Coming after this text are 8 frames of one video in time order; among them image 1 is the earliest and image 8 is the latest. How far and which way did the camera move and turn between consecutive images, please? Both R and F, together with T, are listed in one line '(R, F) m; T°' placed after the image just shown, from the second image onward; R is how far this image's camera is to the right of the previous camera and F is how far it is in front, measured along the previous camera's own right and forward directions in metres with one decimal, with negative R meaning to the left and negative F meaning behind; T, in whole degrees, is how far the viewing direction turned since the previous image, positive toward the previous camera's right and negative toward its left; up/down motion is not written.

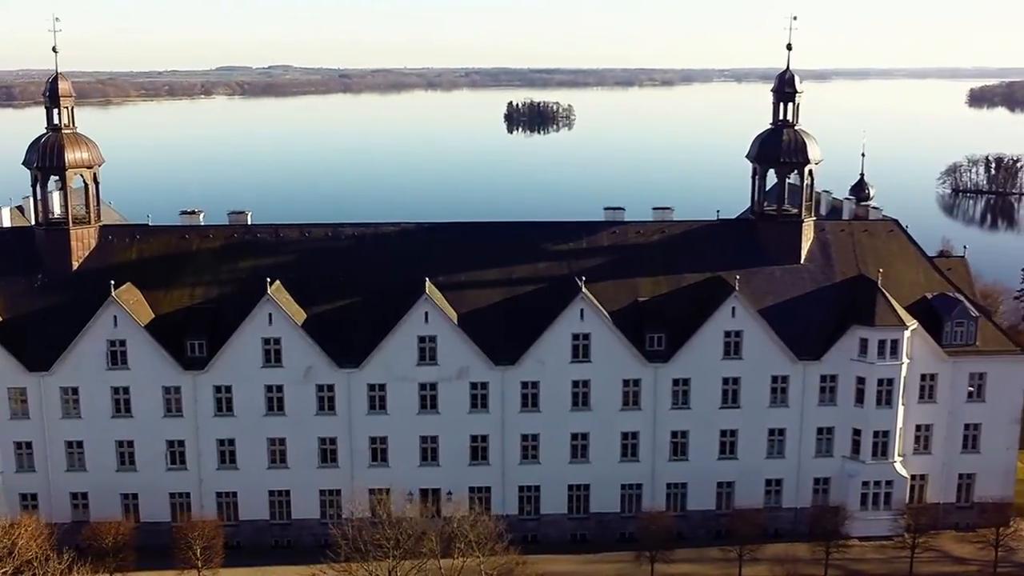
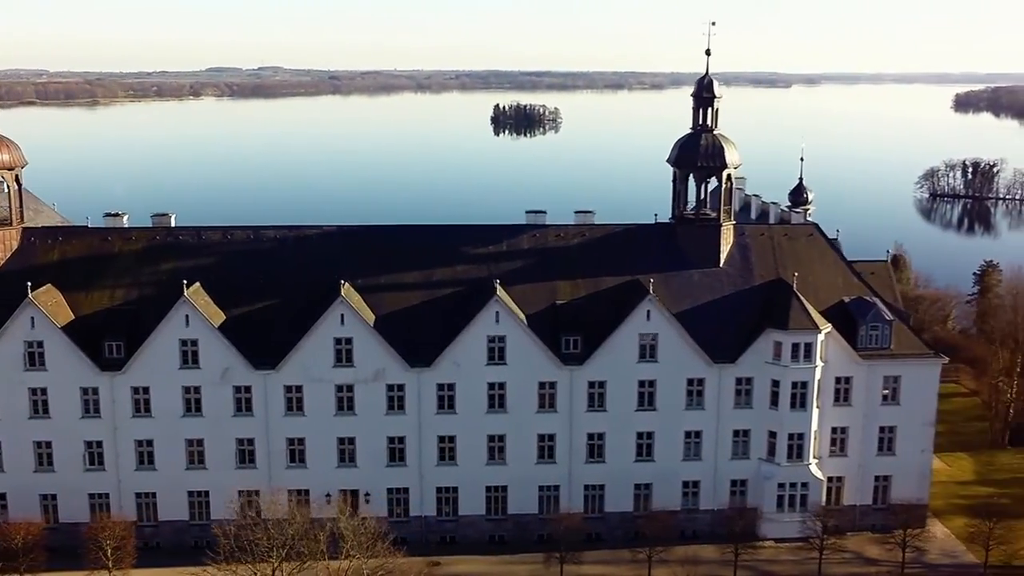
(+3.6, -0.4) m; 0°
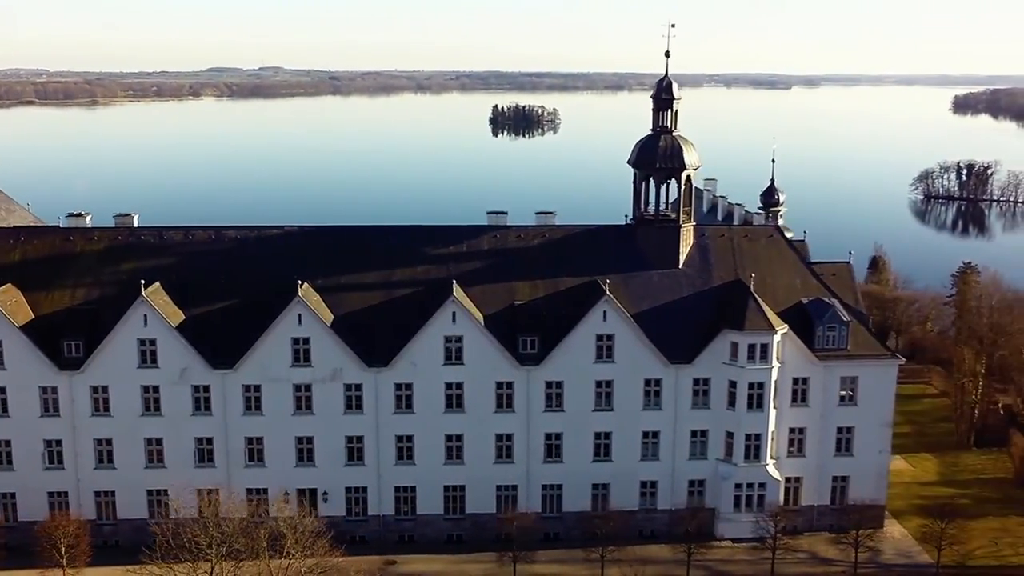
(+2.2, -0.2) m; 0°
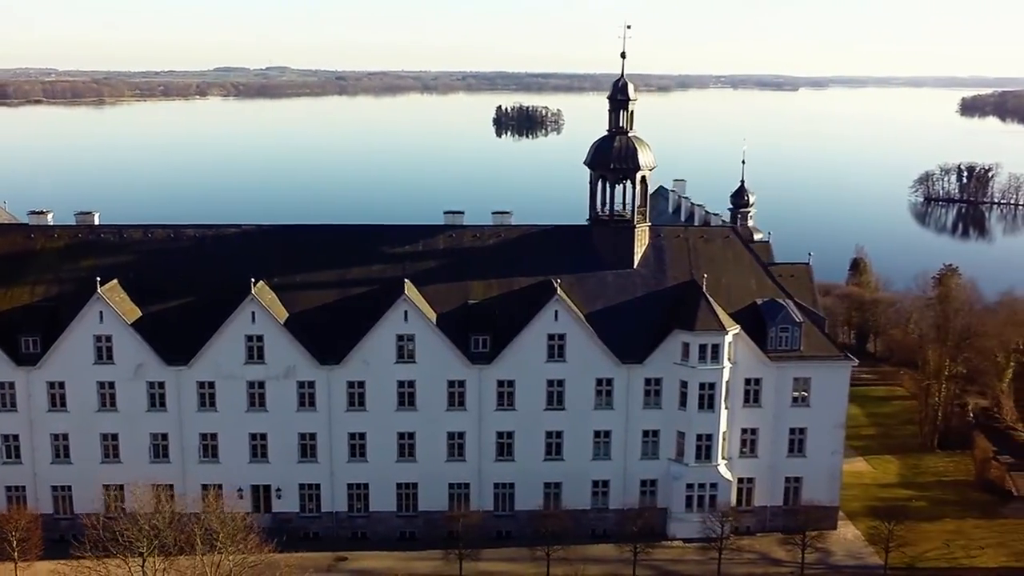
(+2.7, -0.3) m; -1°
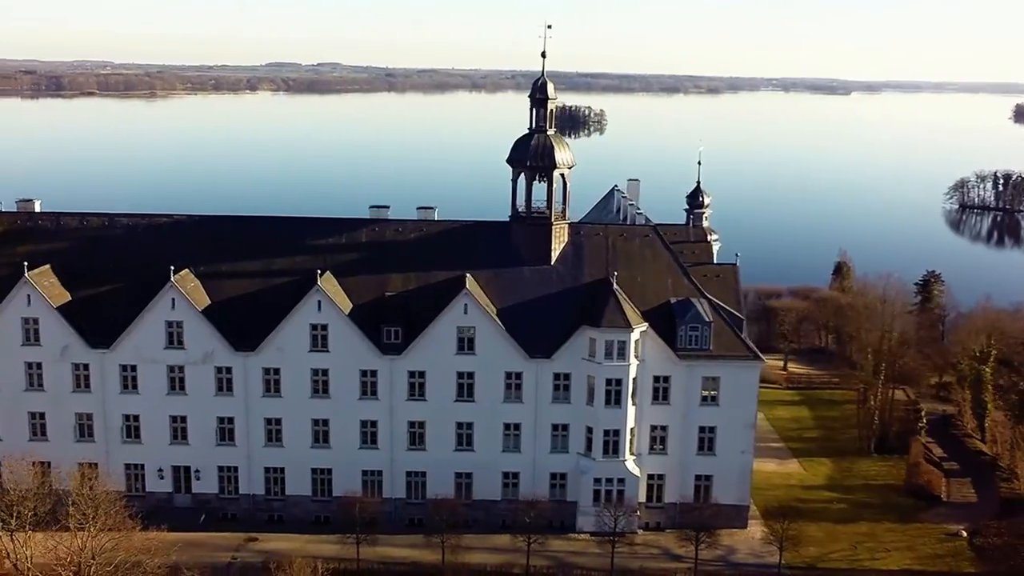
(+7.0, -0.9) m; -3°
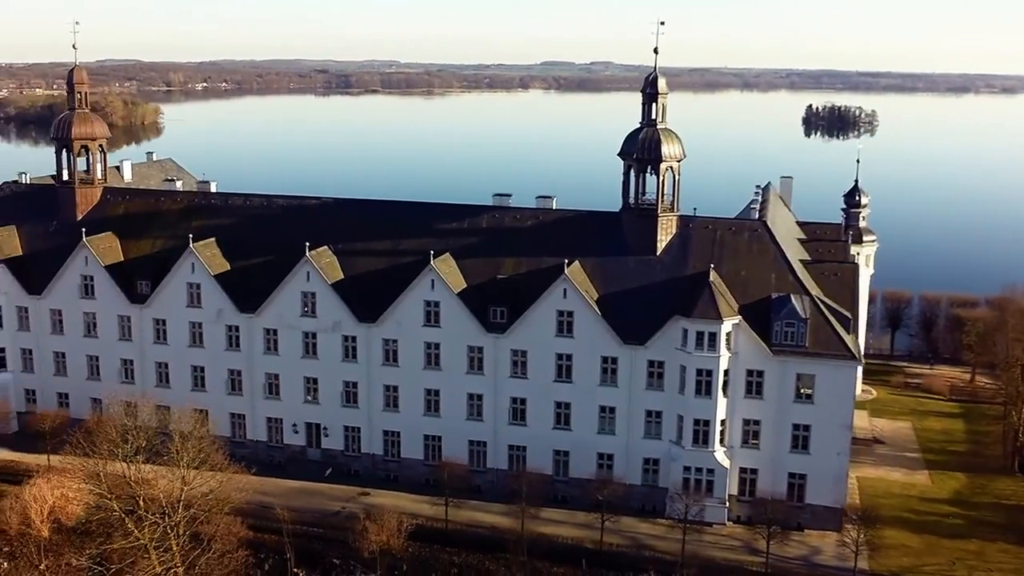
(+8.8, -1.5) m; -14°
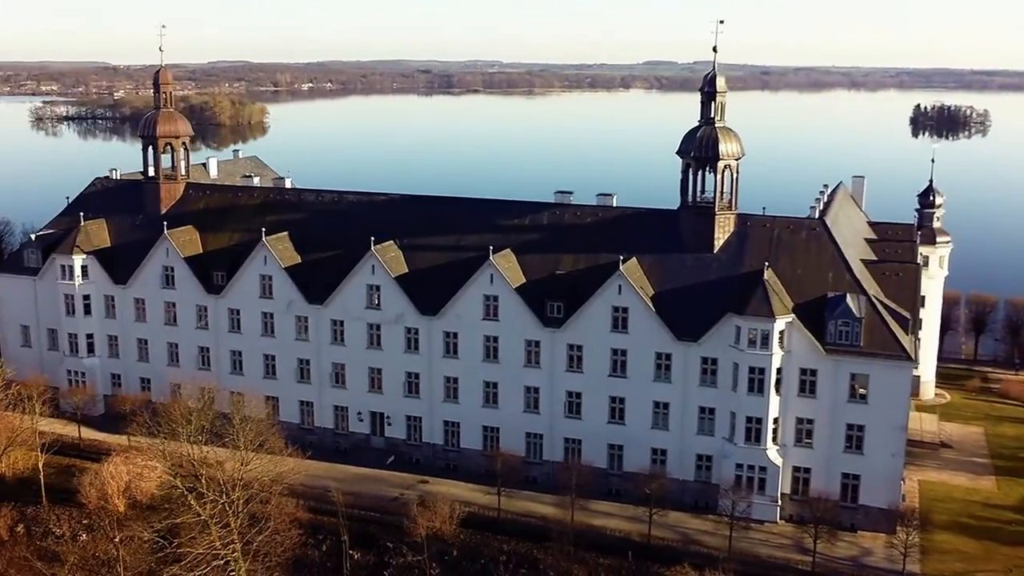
(+2.4, -1.0) m; -5°
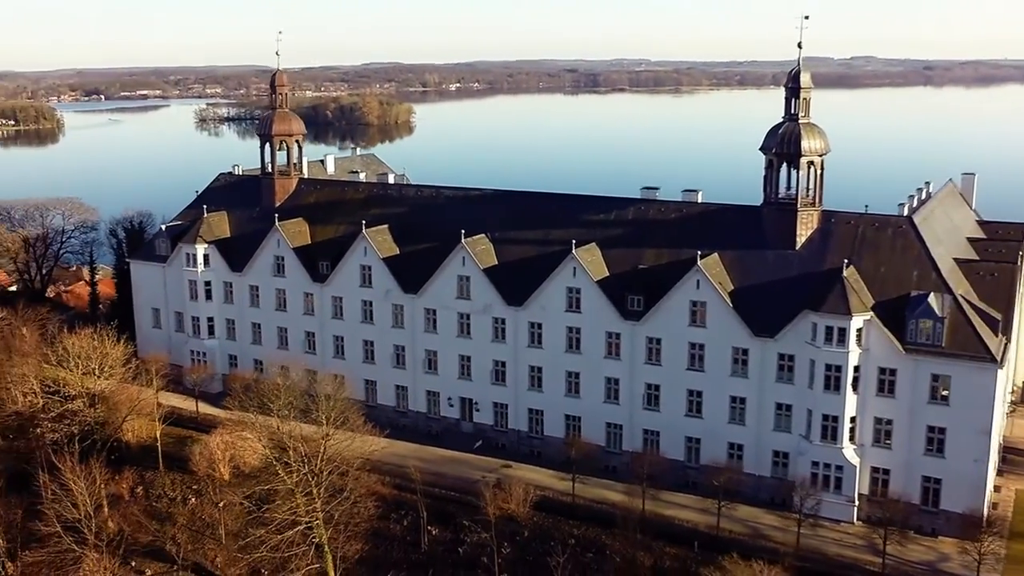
(+3.7, -1.6) m; -8°
